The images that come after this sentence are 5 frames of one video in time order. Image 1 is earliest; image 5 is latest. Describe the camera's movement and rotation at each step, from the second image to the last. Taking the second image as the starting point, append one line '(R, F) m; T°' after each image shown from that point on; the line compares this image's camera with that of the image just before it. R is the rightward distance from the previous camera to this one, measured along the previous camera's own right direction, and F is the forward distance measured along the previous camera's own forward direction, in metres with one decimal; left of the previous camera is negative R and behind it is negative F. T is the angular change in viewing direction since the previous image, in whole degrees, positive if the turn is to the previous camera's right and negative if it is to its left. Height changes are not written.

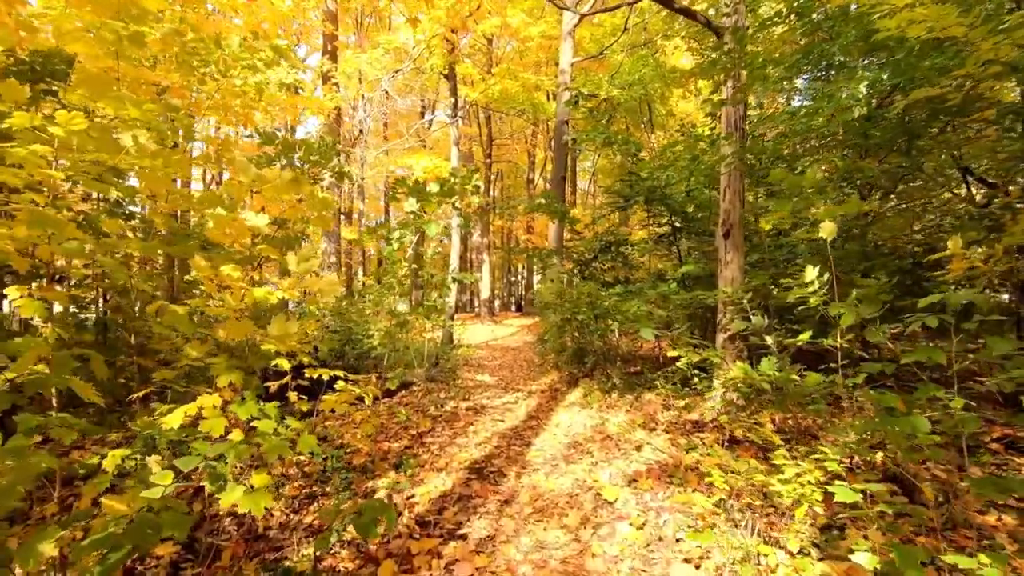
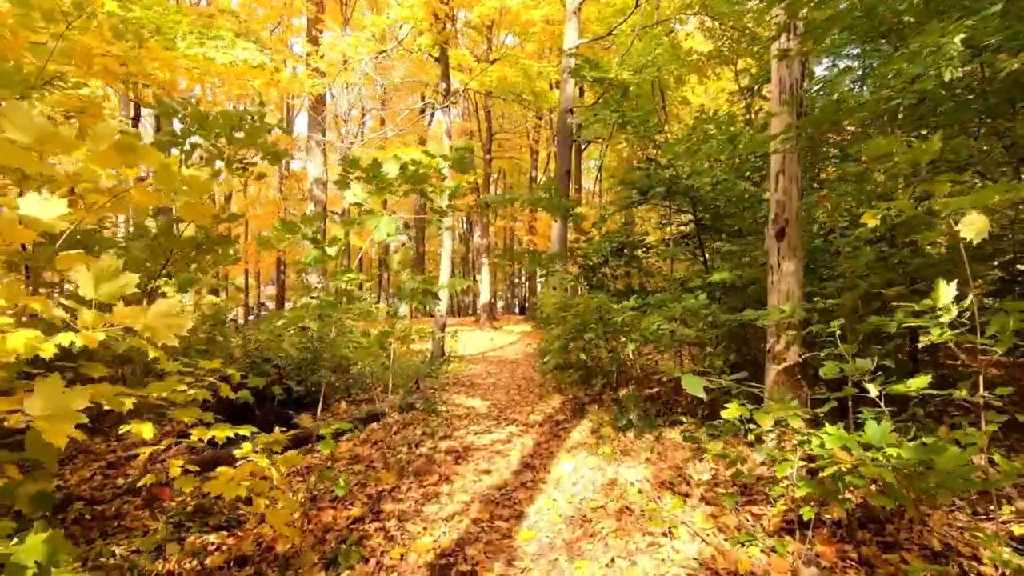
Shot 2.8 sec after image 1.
(+0.1, +1.3) m; -1°
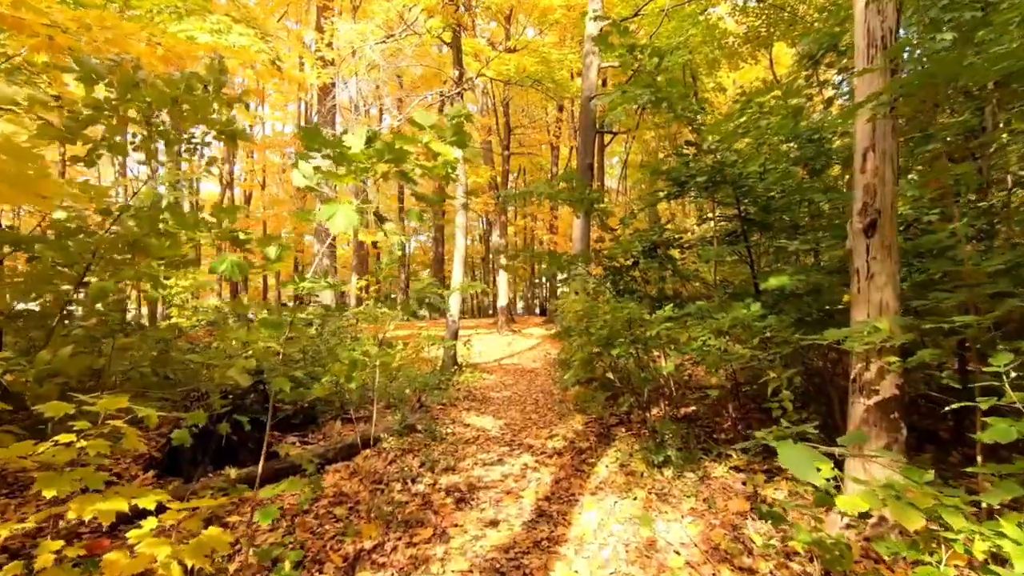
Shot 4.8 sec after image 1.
(+0.1, +0.9) m; -2°
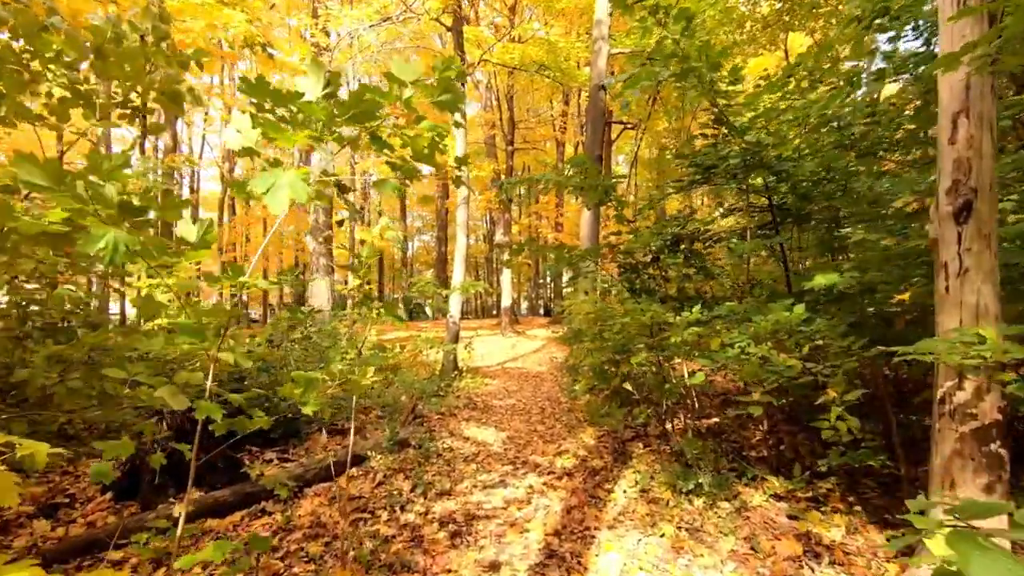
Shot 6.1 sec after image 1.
(0.0, +0.6) m; 0°
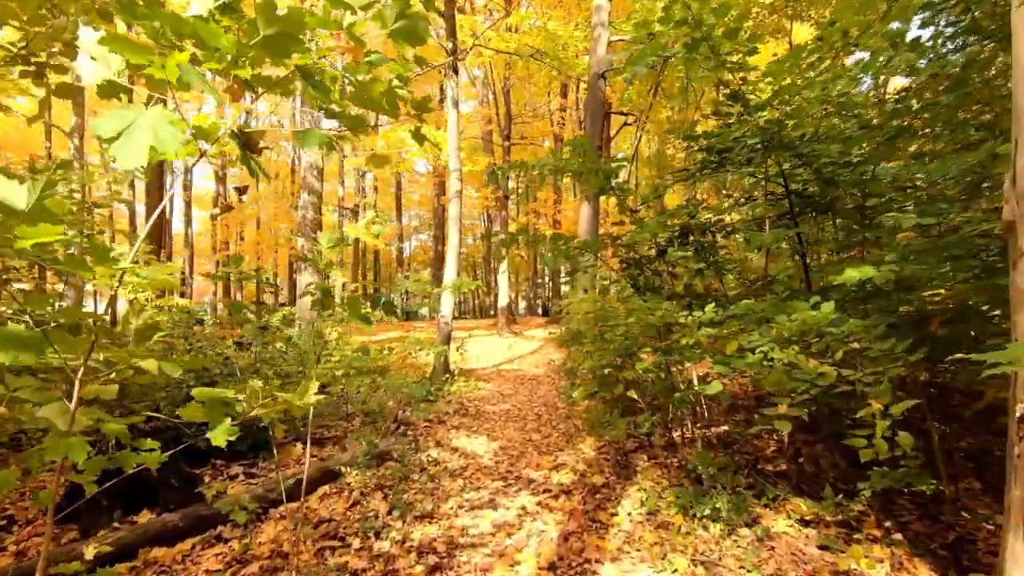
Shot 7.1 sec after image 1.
(+0.1, +0.5) m; 0°
